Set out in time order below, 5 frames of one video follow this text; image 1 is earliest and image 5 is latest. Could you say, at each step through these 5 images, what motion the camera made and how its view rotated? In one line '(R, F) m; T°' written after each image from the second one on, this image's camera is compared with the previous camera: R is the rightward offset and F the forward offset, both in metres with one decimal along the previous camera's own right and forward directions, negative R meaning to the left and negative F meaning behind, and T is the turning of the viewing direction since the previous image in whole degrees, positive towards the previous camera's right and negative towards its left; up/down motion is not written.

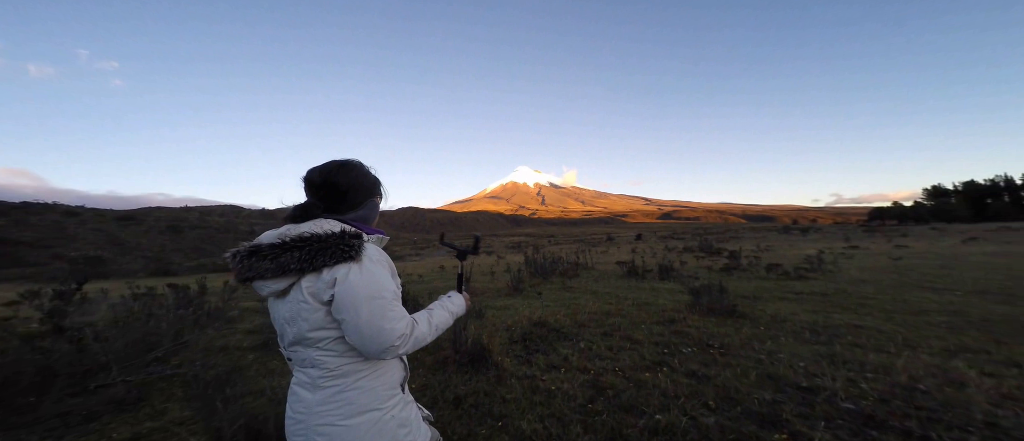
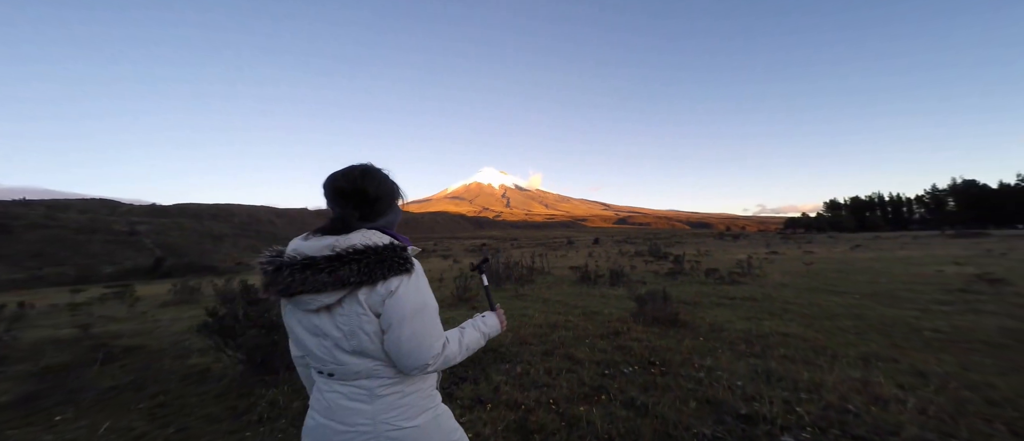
(+0.2, +0.3) m; +7°
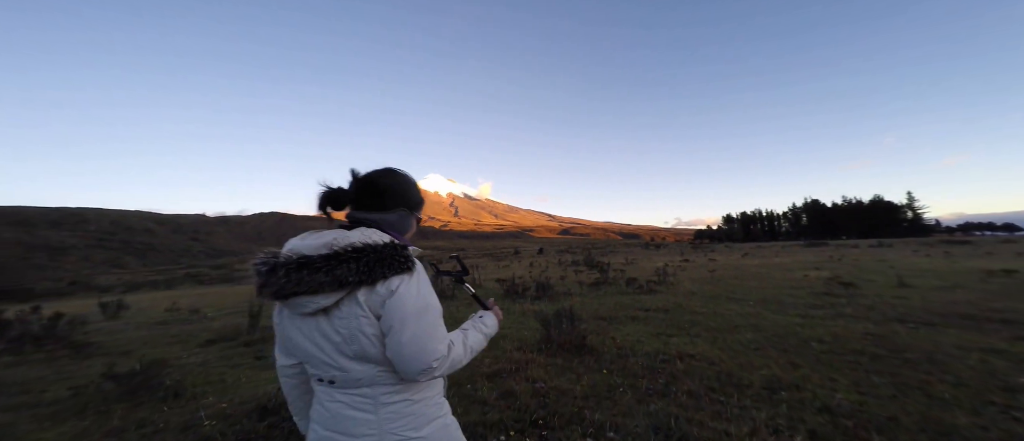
(+0.7, +1.0) m; +10°
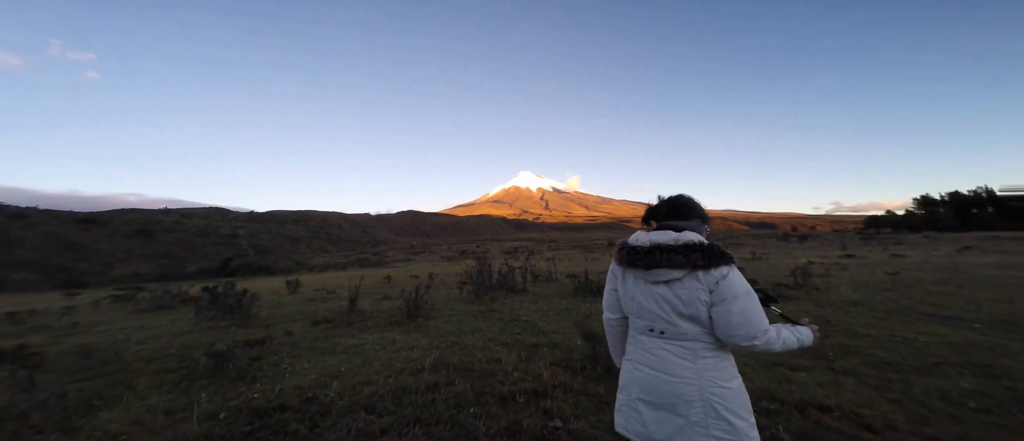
(+1.1, +1.6) m; -18°
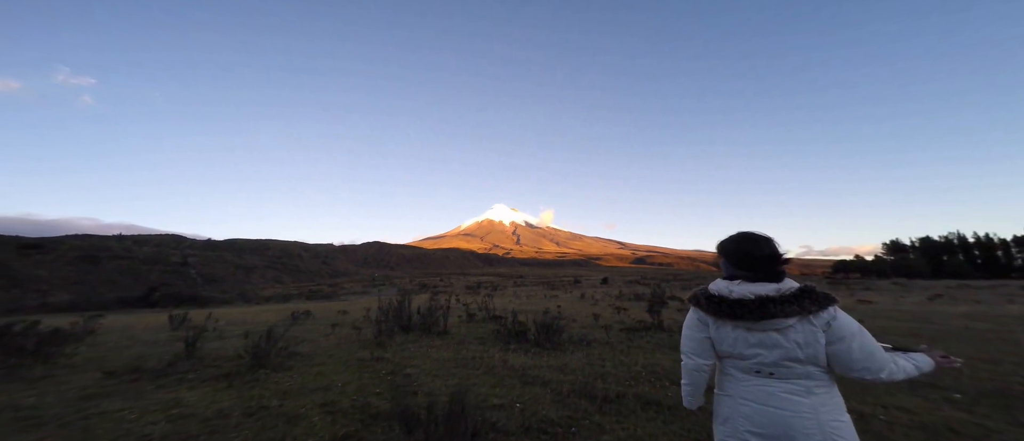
(+1.7, +2.2) m; +3°
